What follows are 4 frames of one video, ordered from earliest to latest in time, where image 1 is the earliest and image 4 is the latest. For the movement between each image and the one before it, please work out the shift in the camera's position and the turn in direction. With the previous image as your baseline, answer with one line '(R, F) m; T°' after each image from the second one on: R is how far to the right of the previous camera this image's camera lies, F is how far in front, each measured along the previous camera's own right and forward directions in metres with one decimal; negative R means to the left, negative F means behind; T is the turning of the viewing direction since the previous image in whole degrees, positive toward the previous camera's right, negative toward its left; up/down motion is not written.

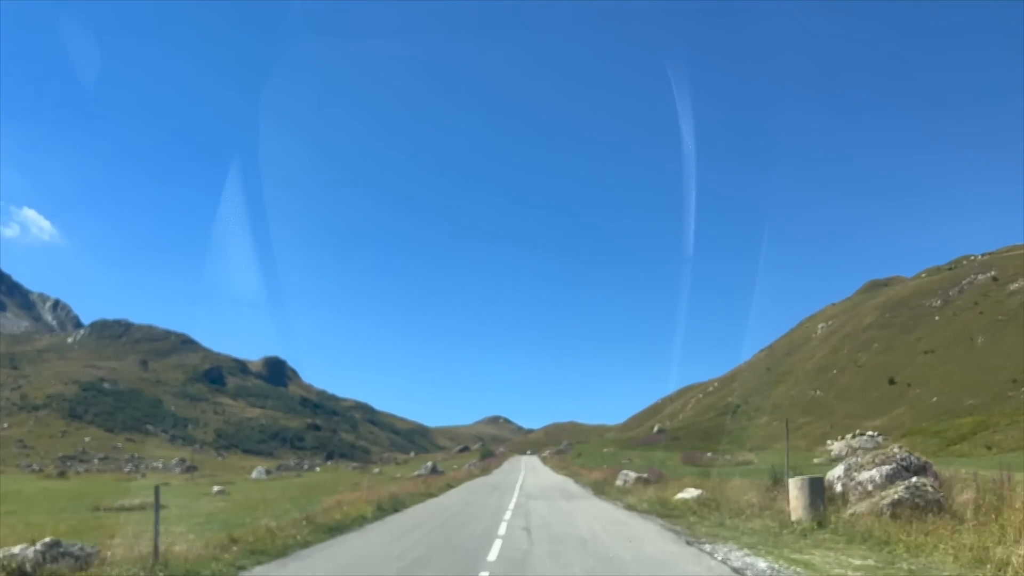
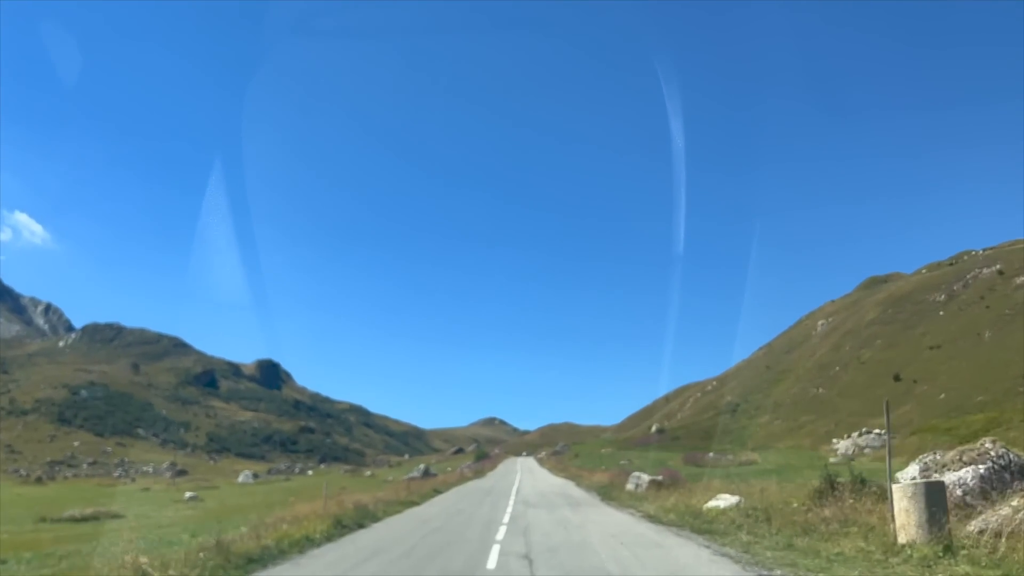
(0.0, +2.0) m; 0°
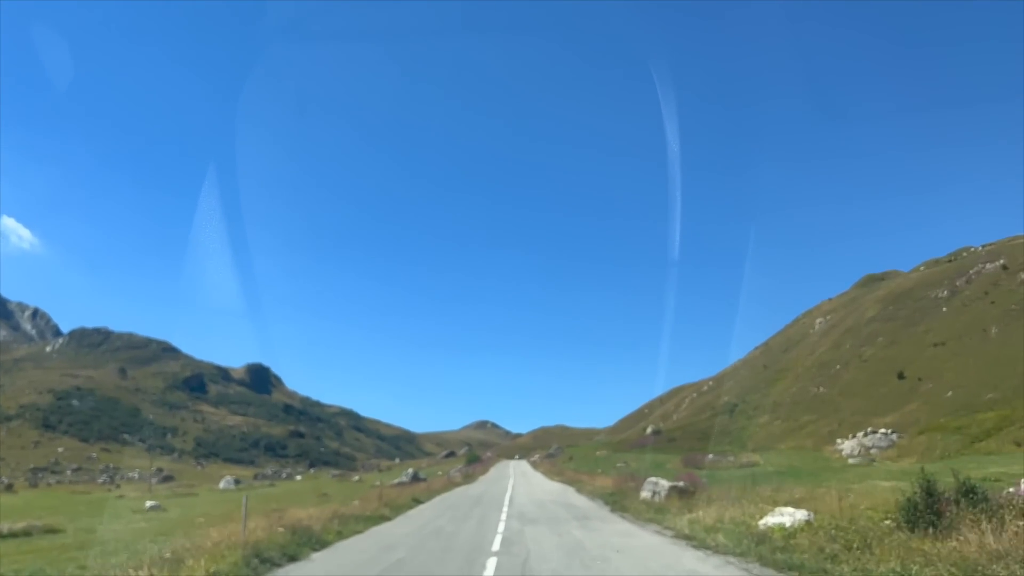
(0.0, +2.3) m; +1°
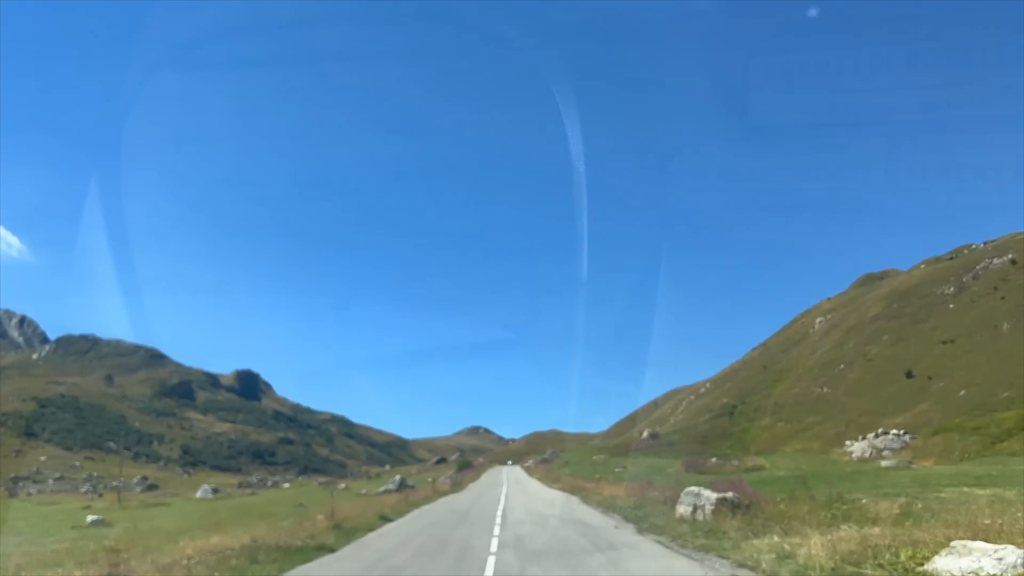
(0.0, +2.9) m; +1°
